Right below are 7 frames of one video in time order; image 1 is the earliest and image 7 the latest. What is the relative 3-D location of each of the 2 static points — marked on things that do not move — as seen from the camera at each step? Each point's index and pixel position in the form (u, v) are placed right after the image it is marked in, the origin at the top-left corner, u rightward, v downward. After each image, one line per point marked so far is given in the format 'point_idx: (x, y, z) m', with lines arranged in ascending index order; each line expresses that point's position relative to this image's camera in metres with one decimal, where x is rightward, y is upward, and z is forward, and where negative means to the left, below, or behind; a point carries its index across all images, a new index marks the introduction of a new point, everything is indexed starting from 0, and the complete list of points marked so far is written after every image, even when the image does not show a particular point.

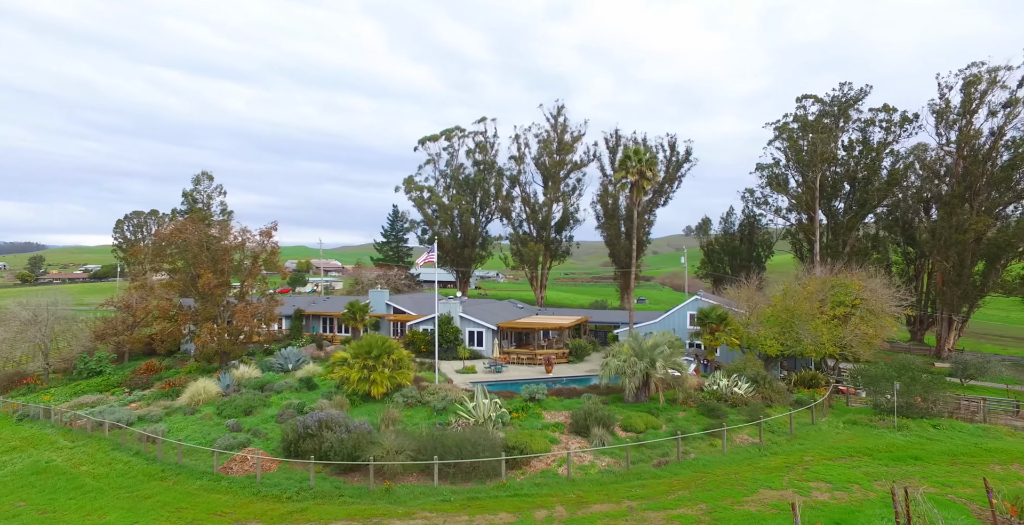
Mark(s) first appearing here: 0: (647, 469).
0: (+3.4, -5.2, +15.7) m
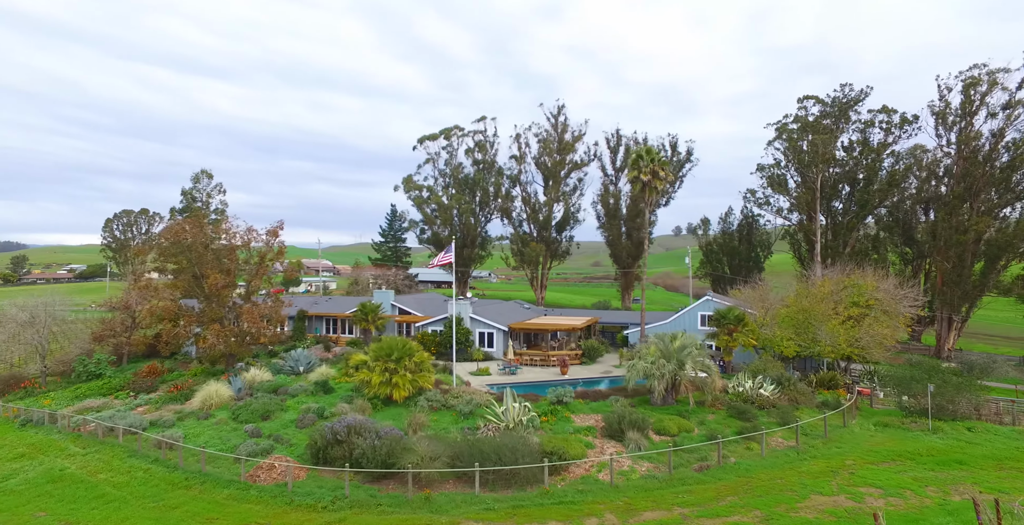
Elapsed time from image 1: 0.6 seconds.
0: (+4.4, -5.2, +15.4) m
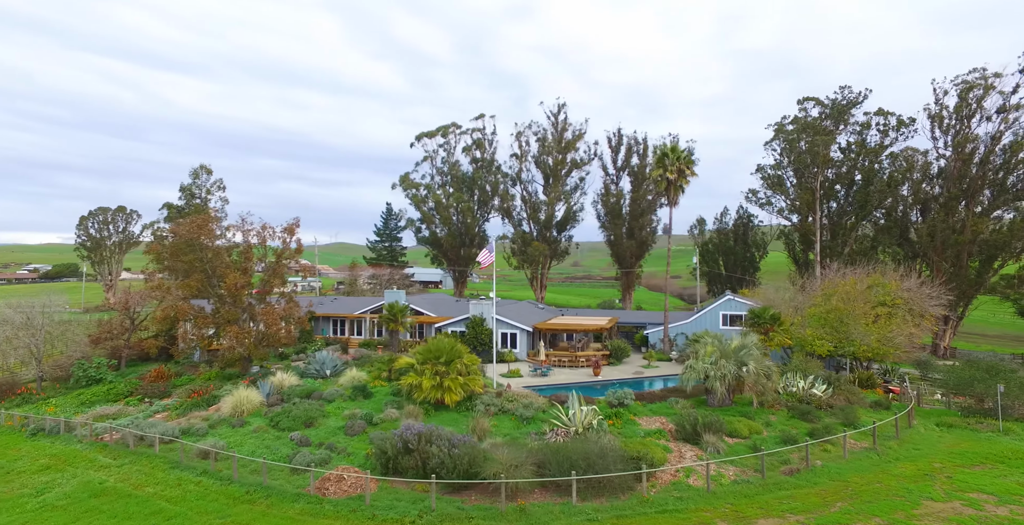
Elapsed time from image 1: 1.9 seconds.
0: (+6.4, -5.2, +15.0) m
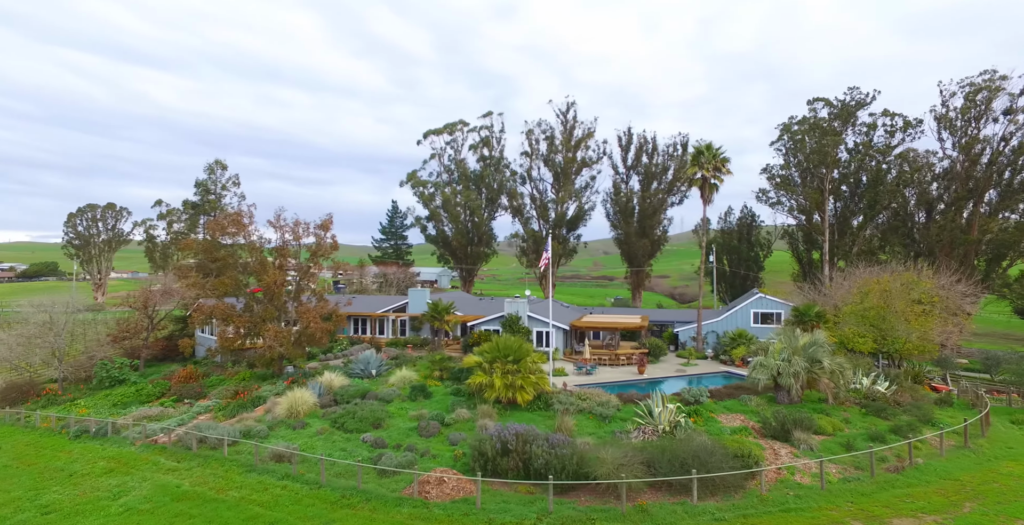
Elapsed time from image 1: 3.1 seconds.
0: (+9.0, -5.1, +14.9) m
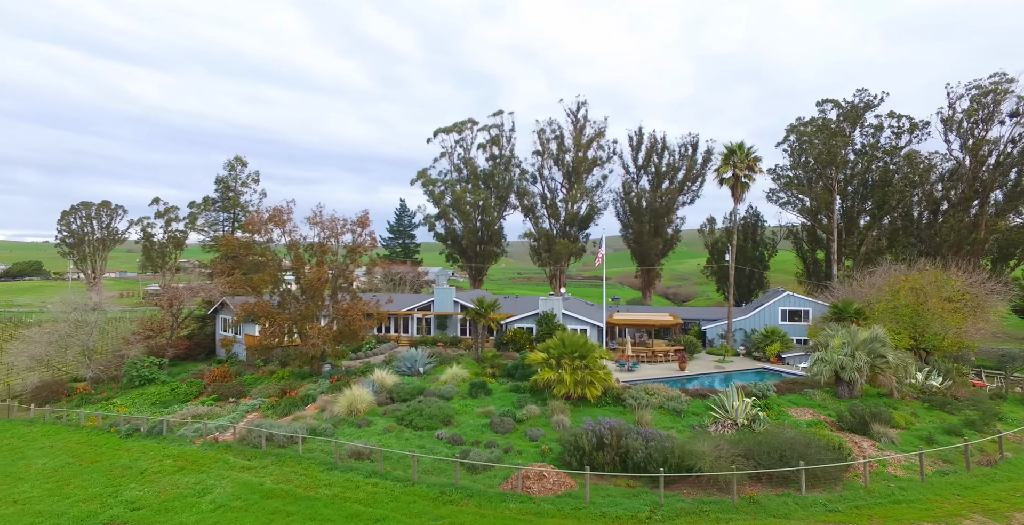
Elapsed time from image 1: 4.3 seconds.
0: (+11.3, -4.9, +15.2) m
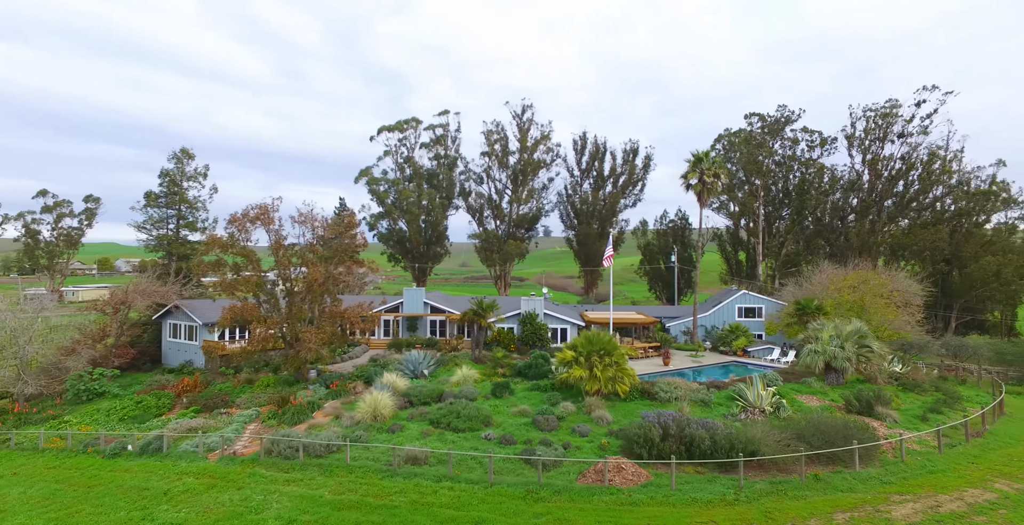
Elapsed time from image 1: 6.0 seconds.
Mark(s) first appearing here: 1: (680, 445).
0: (+13.0, -4.9, +17.5) m
1: (+4.3, -4.7, +16.0) m
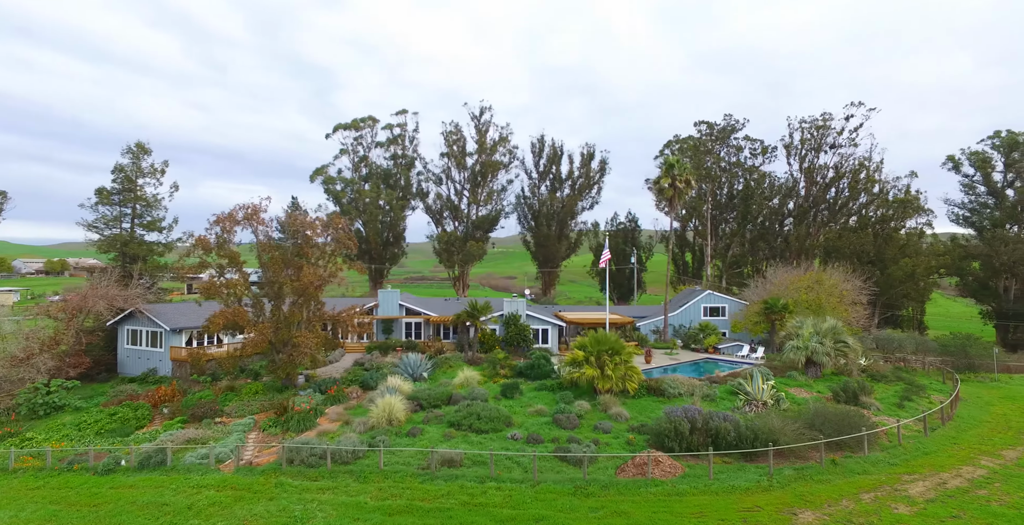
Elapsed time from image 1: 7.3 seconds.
0: (+13.8, -5.0, +19.5) m
1: (+5.3, -4.8, +17.0) m
